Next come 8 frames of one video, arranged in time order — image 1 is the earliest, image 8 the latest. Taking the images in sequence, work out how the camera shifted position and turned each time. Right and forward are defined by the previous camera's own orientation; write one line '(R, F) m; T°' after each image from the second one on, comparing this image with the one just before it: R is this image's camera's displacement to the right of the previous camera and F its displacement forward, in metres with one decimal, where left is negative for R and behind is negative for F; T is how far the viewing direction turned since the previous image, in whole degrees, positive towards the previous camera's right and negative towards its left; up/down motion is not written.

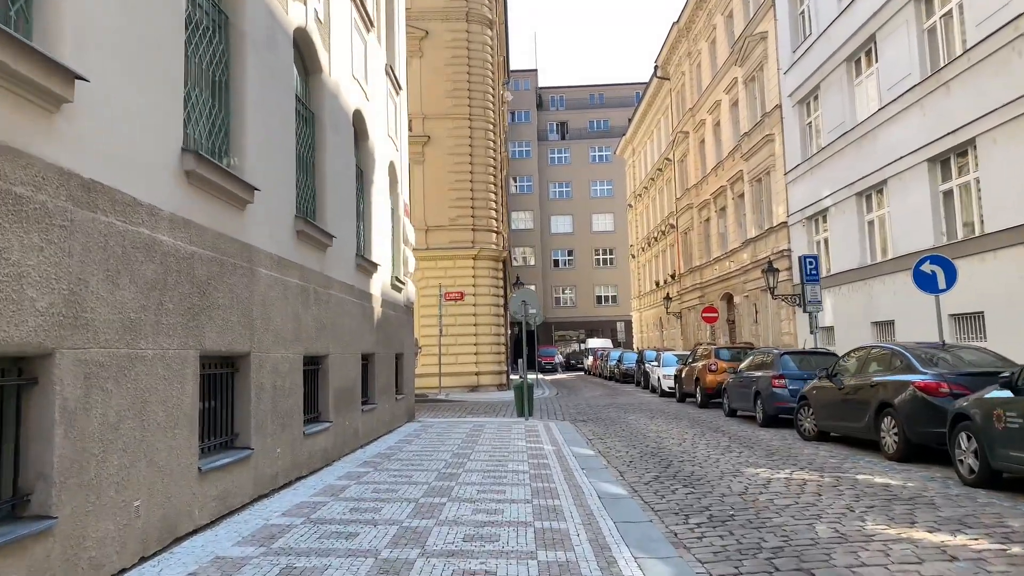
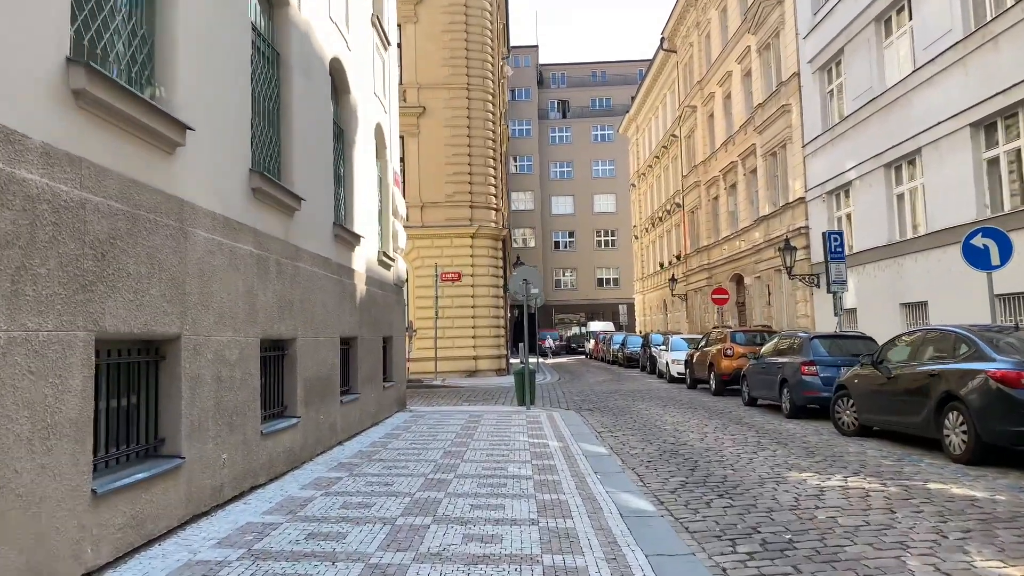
(0.0, +1.5) m; 0°
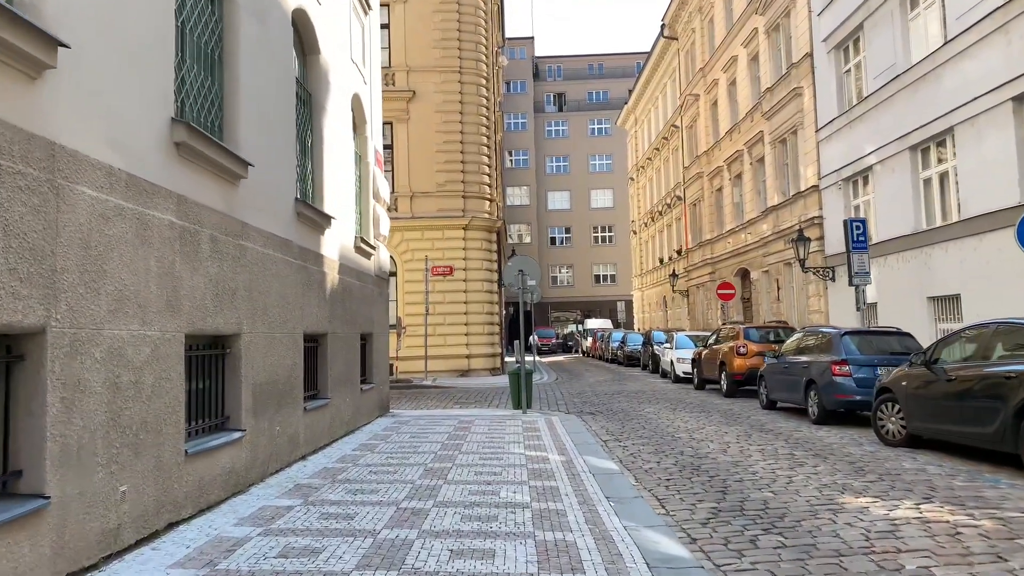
(0.0, +1.5) m; 0°
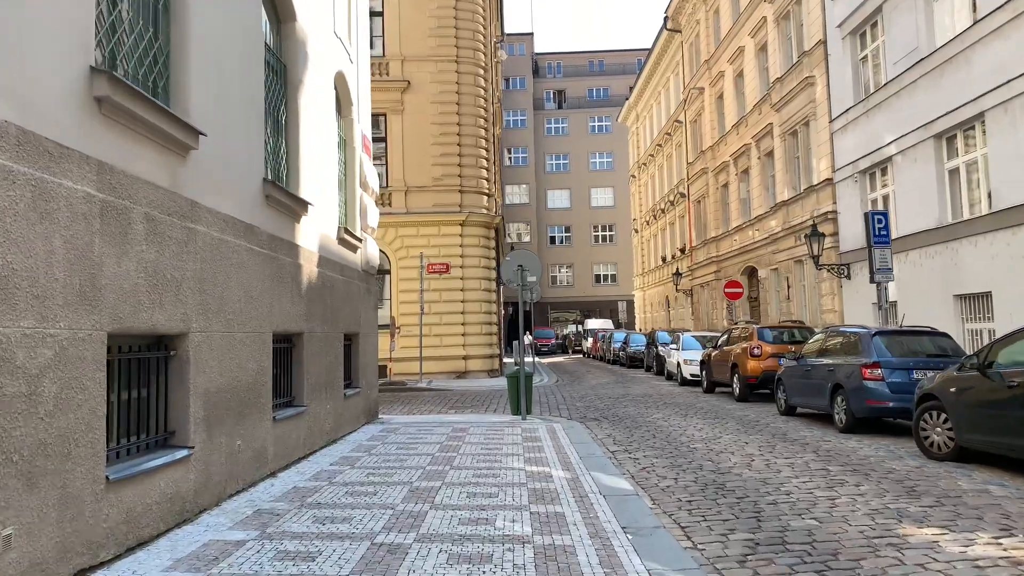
(0.0, +1.1) m; 0°
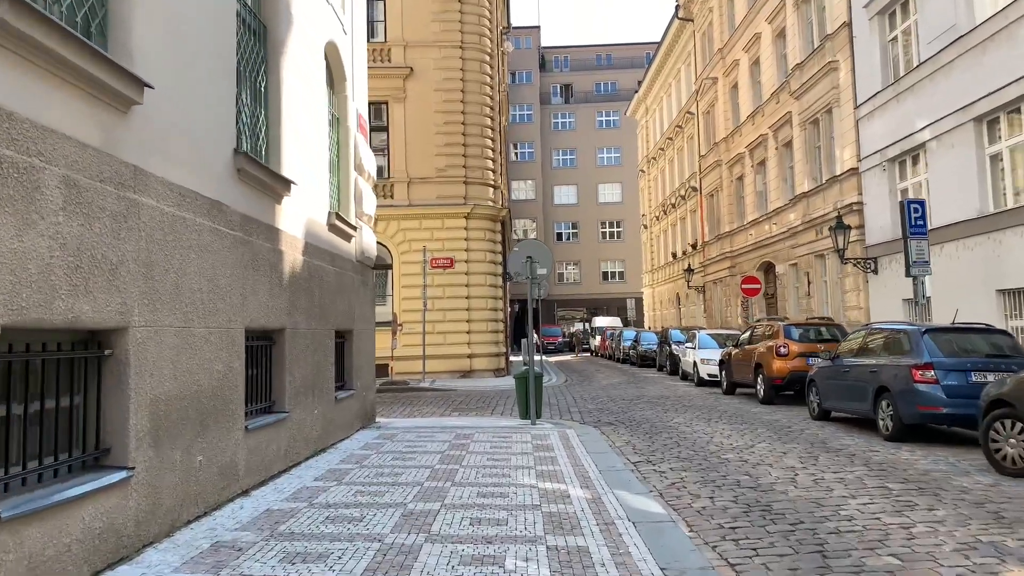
(0.0, +1.1) m; 0°
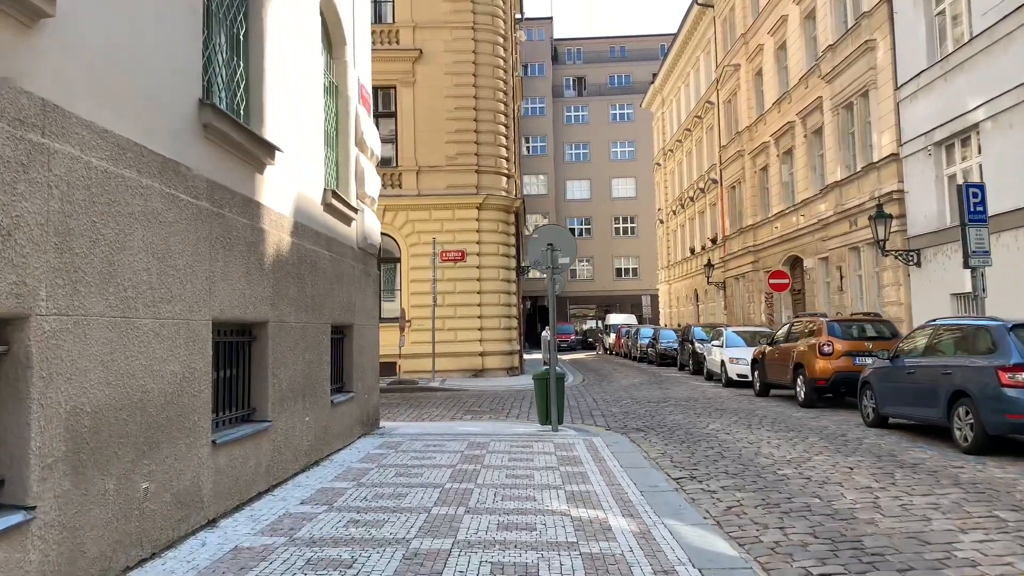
(-0.1, +1.3) m; -1°
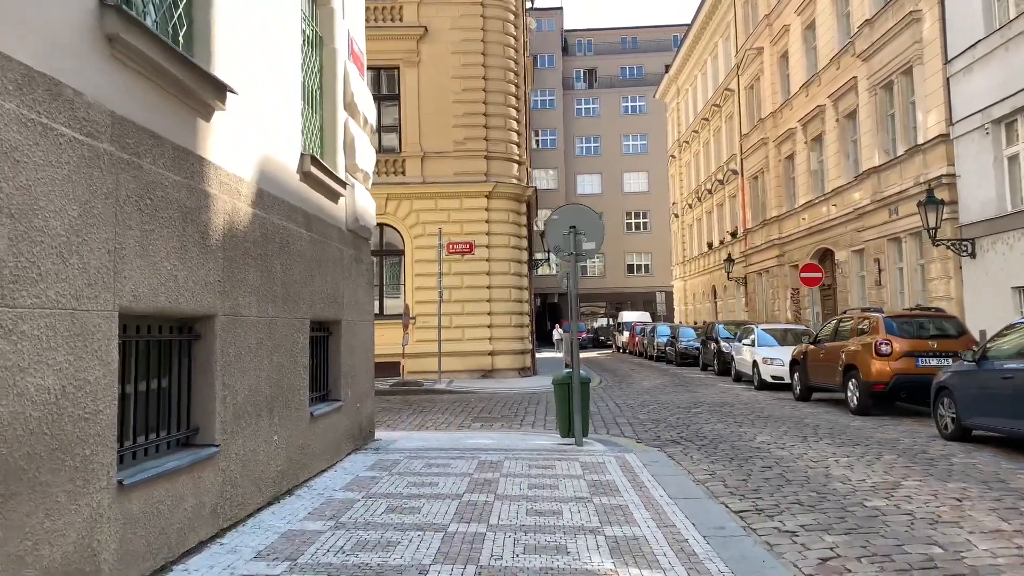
(-0.1, +1.6) m; -1°
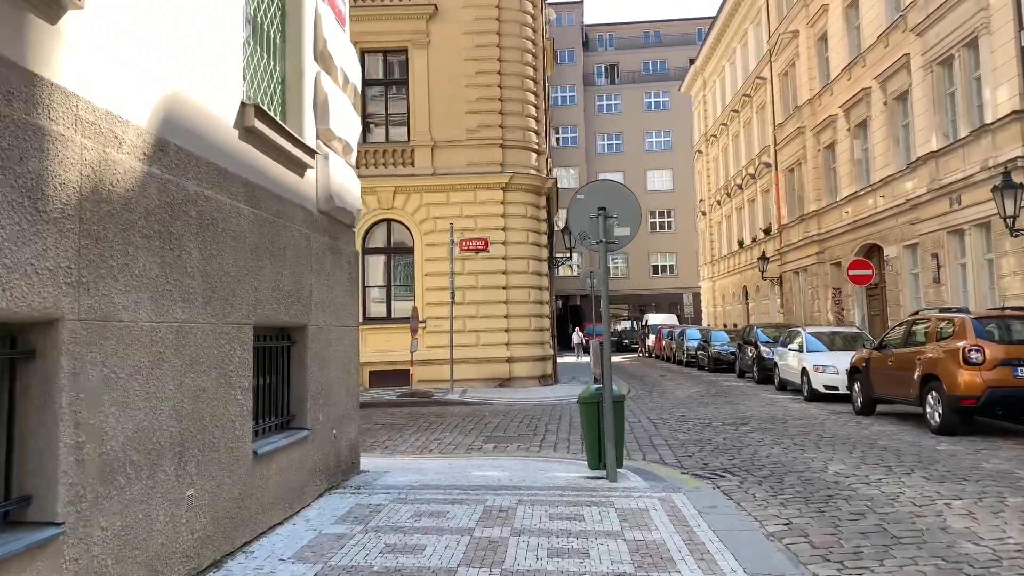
(+0.1, +1.8) m; -2°
